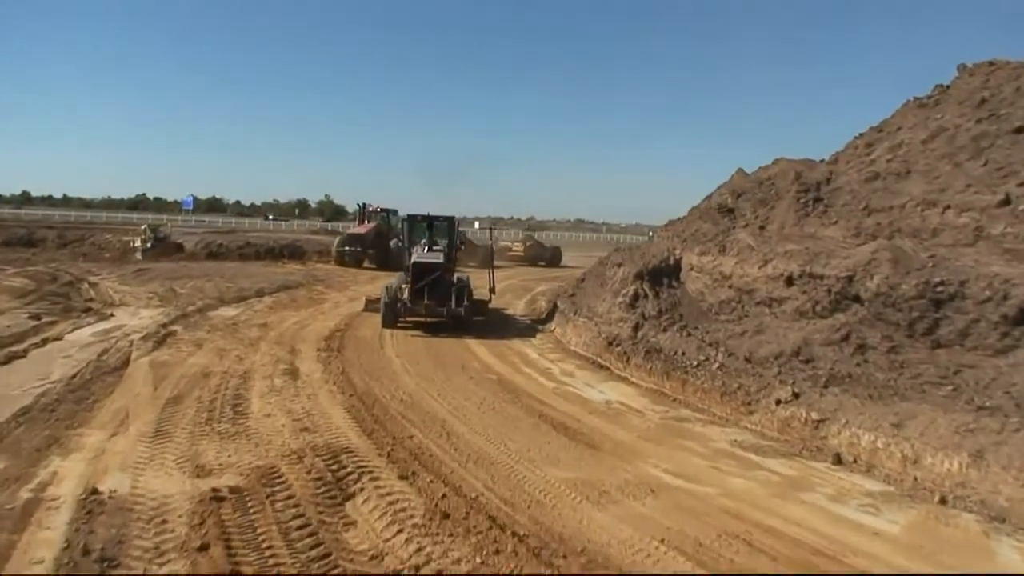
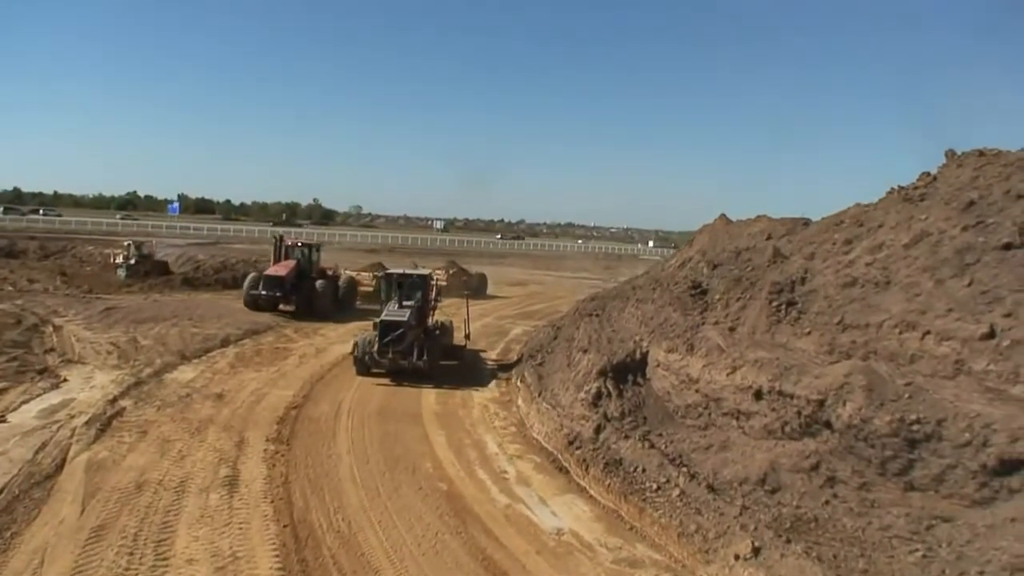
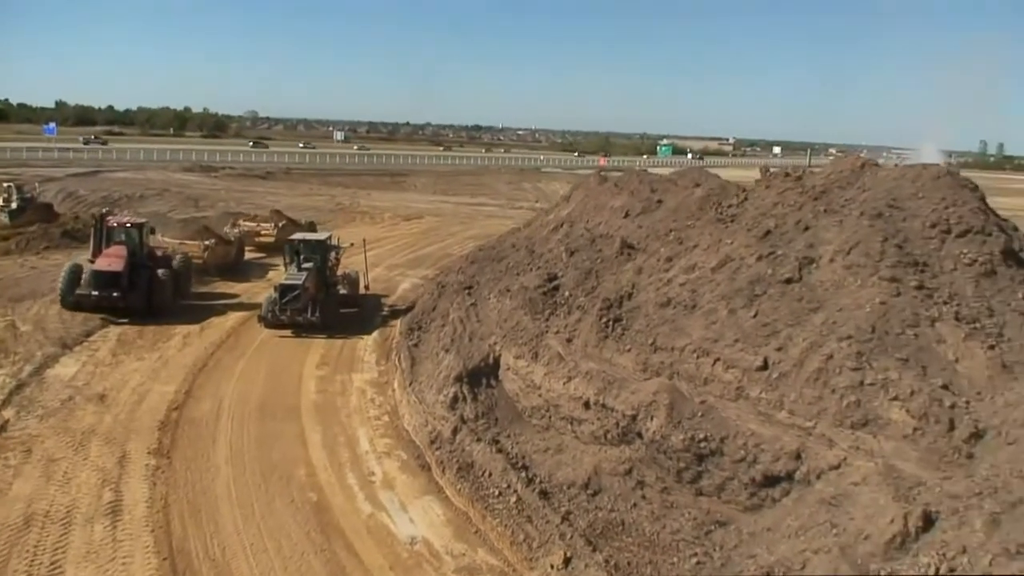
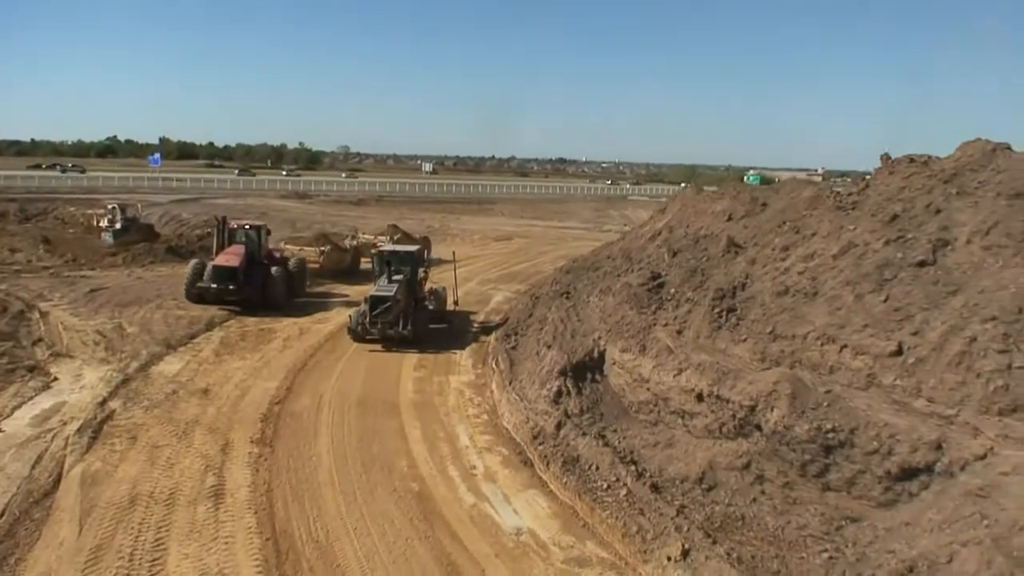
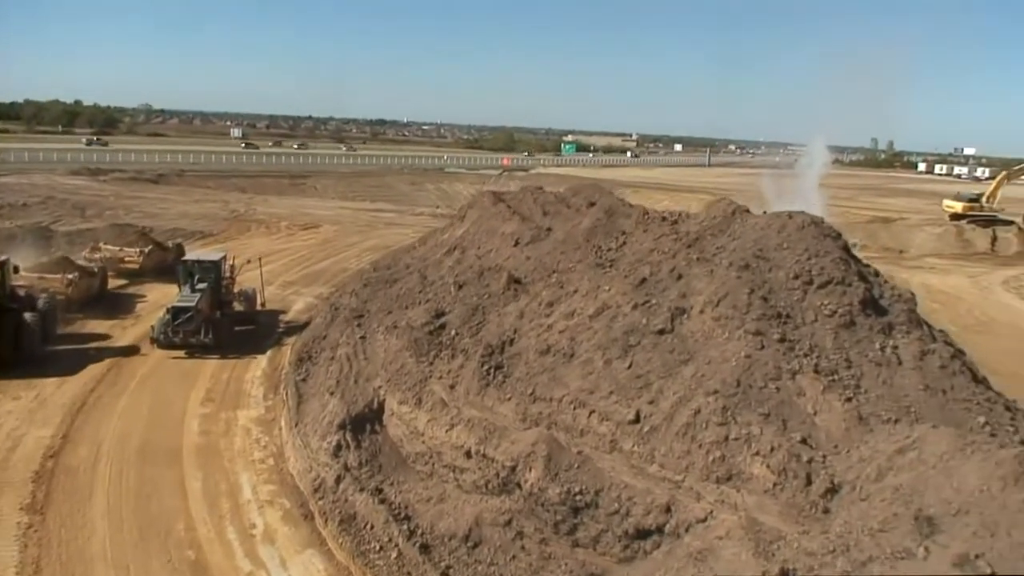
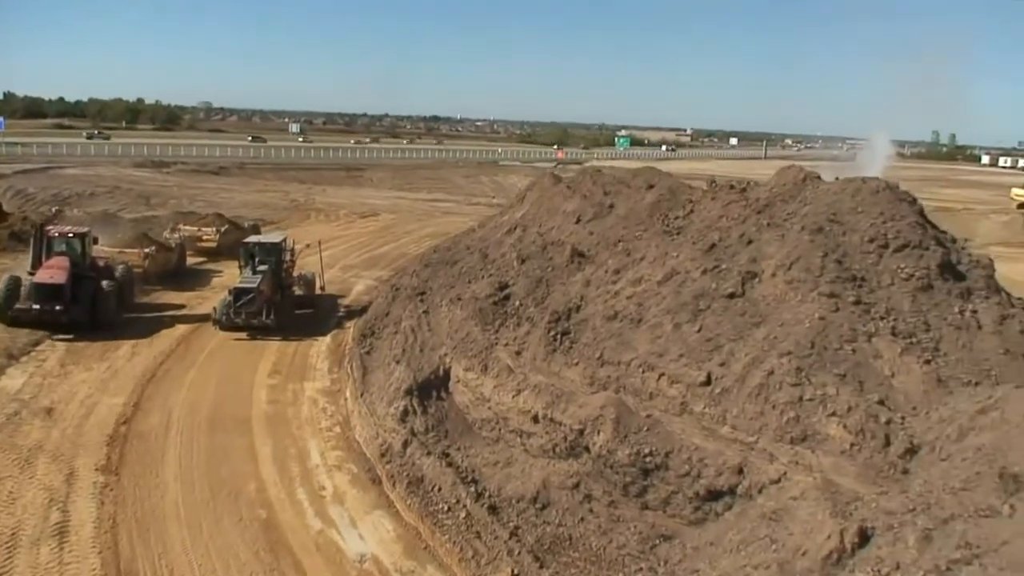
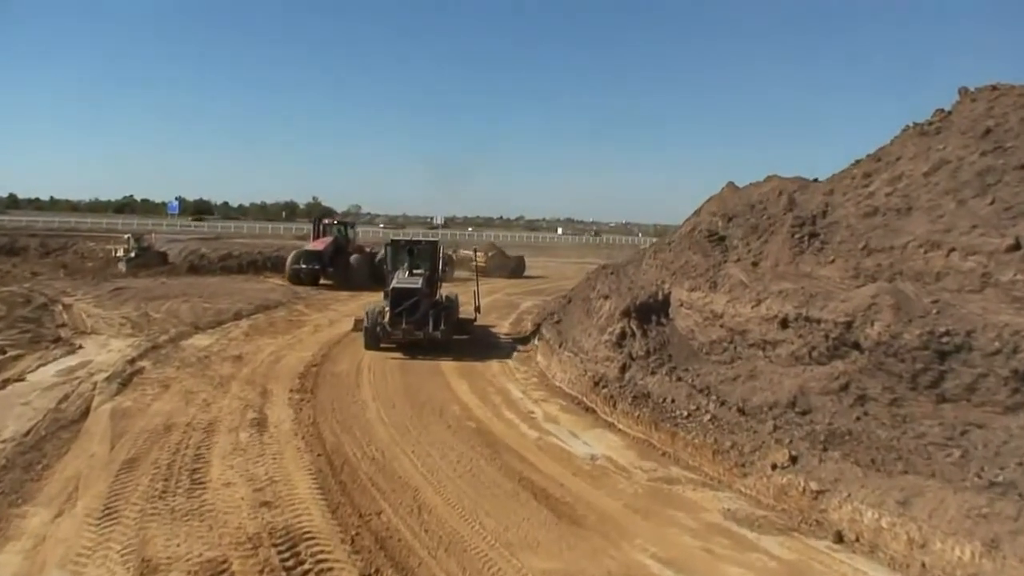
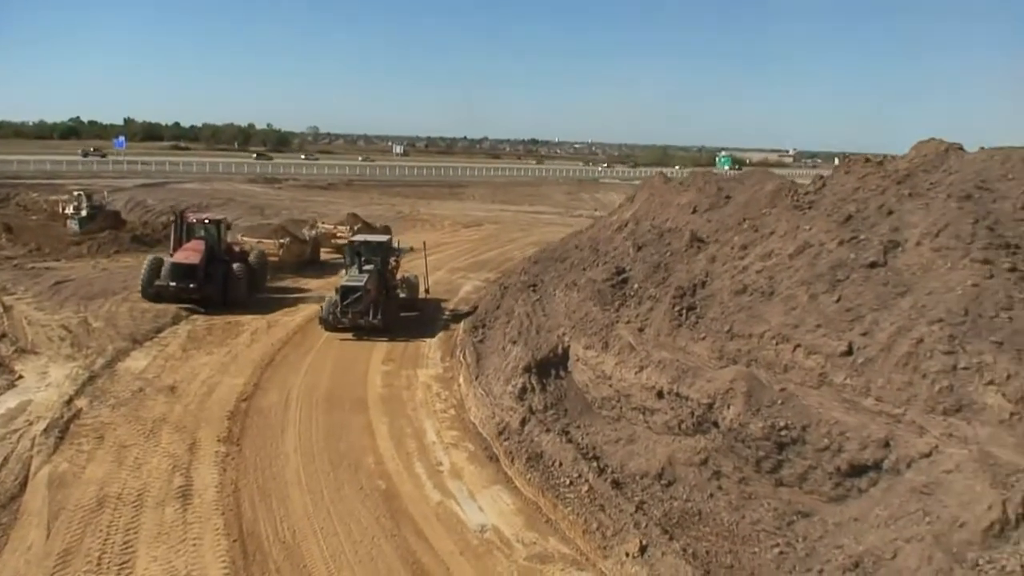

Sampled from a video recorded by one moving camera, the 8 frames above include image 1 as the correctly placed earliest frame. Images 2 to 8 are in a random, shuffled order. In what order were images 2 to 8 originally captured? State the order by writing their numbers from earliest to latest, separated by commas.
7, 2, 4, 8, 3, 6, 5
